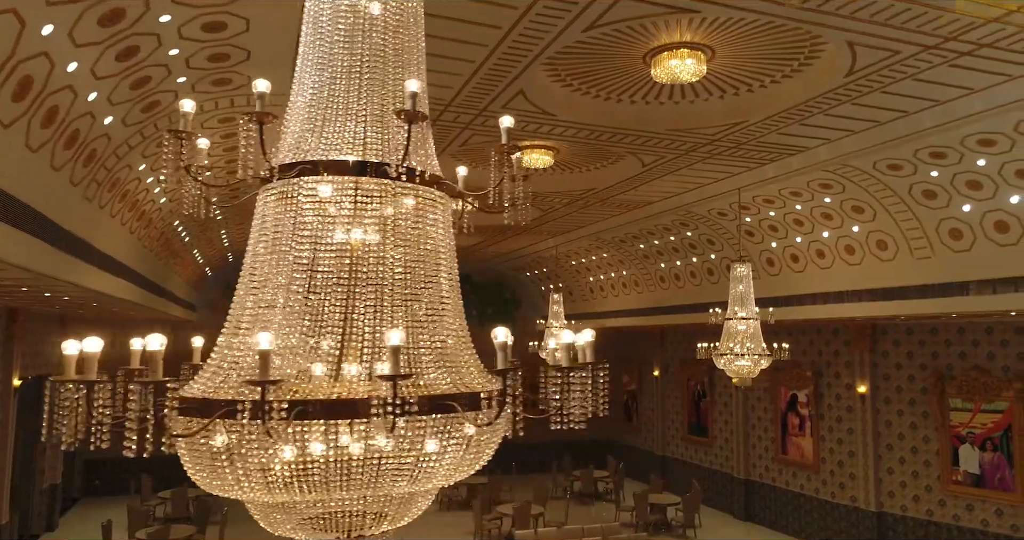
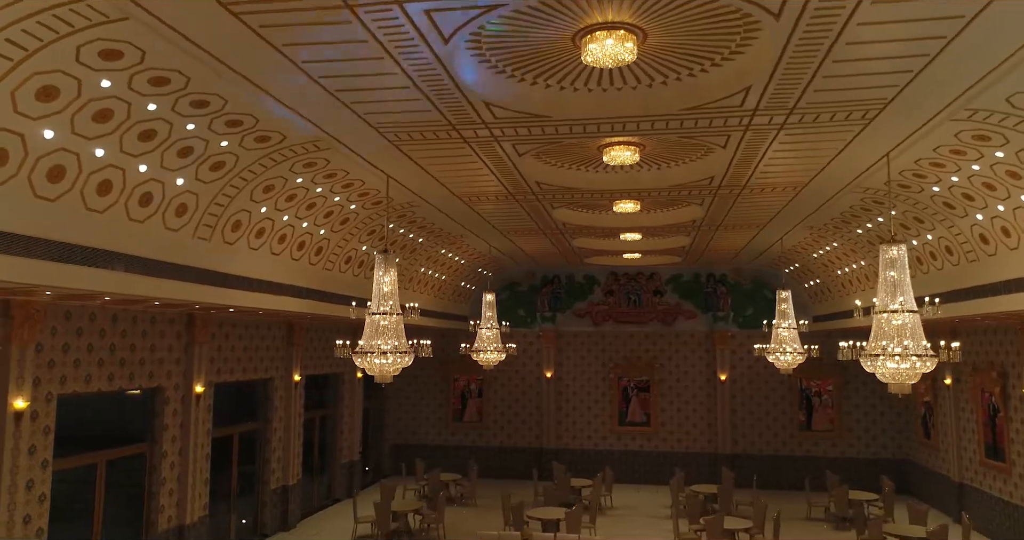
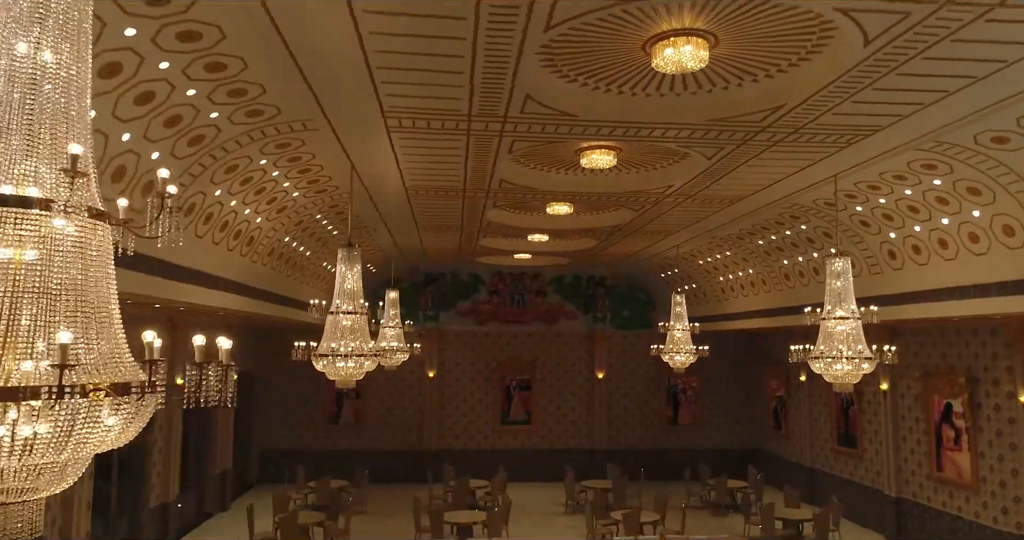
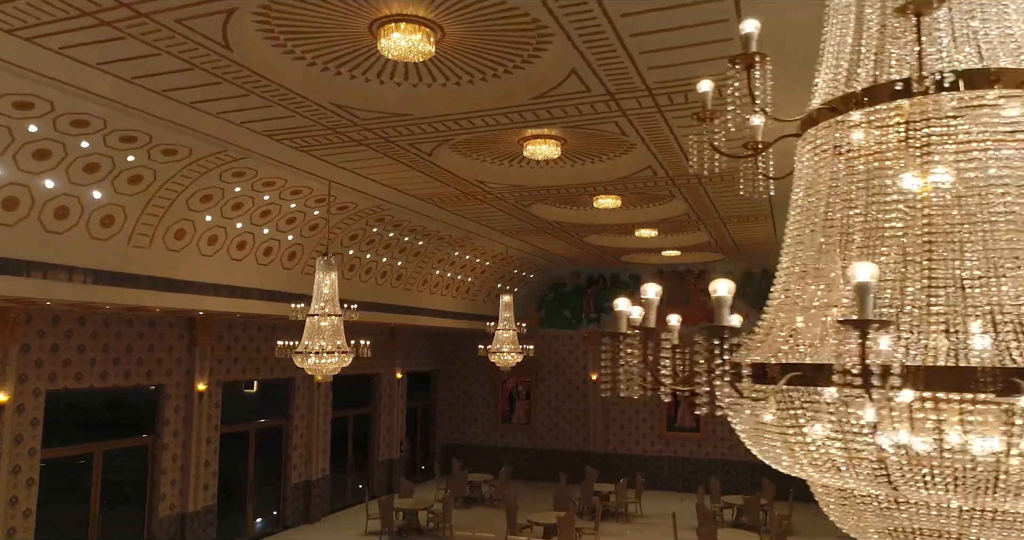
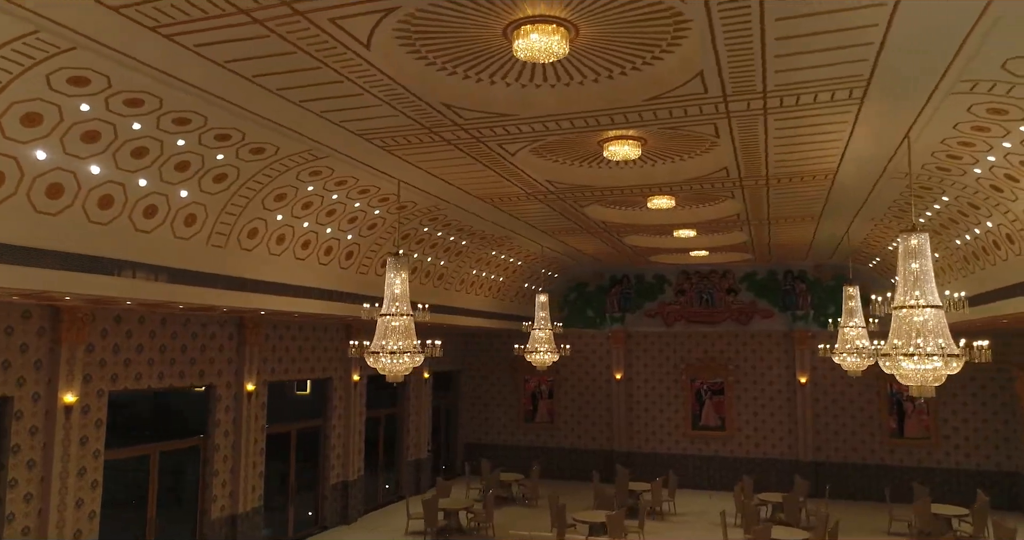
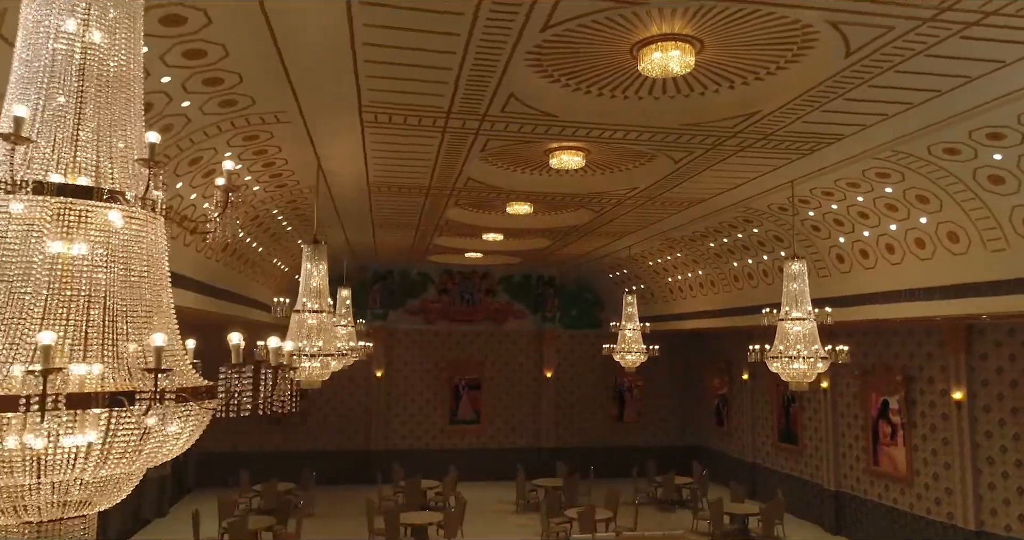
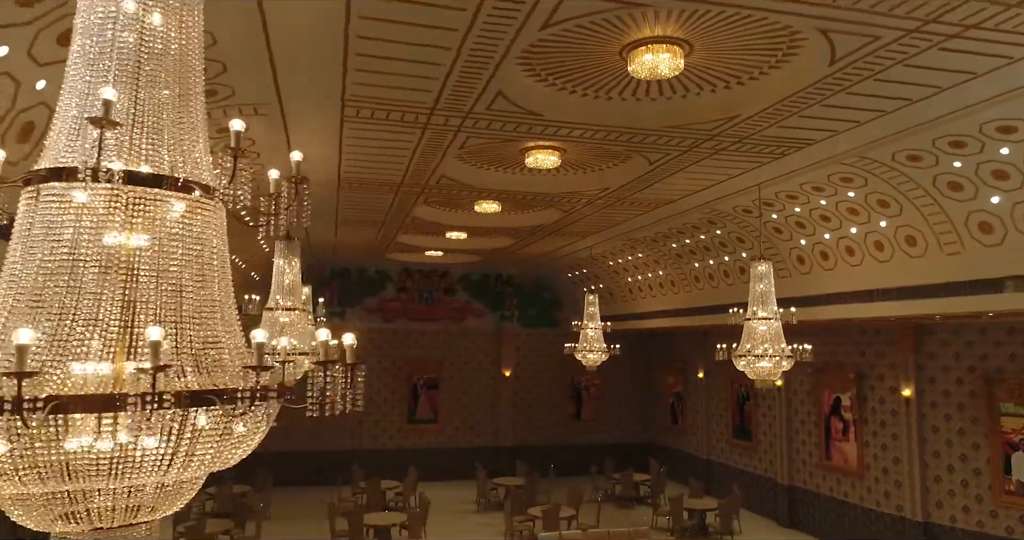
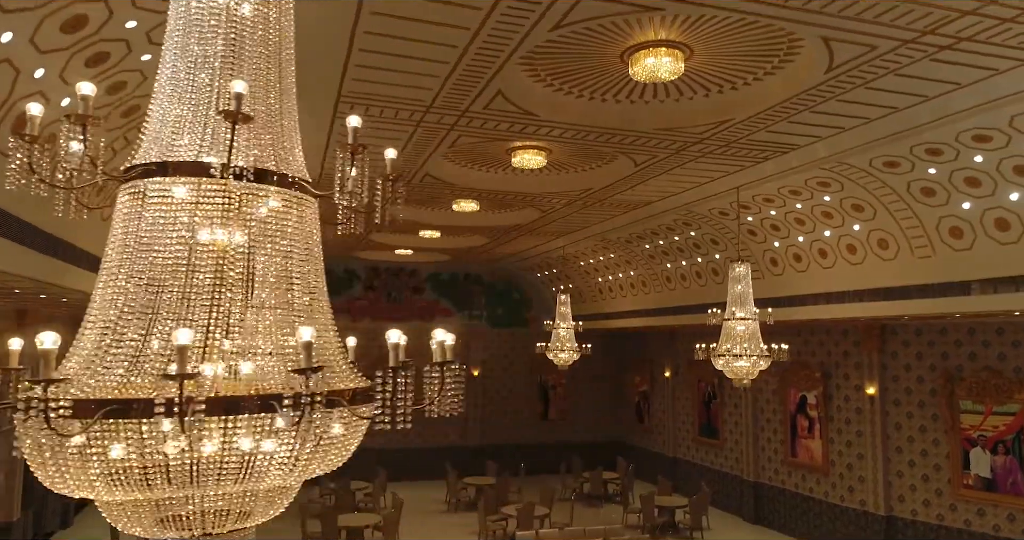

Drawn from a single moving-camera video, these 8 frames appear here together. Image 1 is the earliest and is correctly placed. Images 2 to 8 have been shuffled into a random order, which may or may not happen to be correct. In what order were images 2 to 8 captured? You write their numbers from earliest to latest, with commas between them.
8, 7, 6, 3, 2, 5, 4
